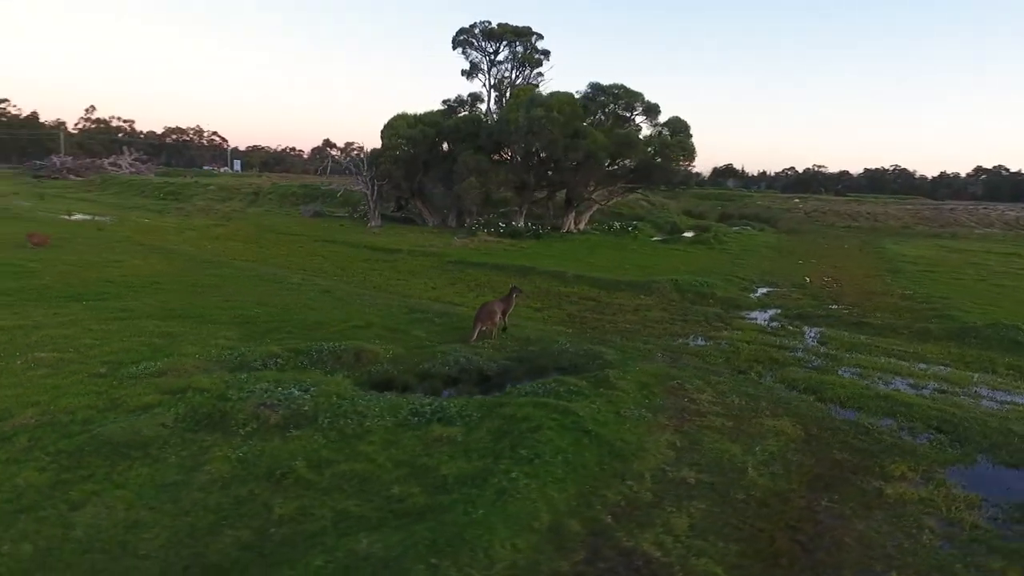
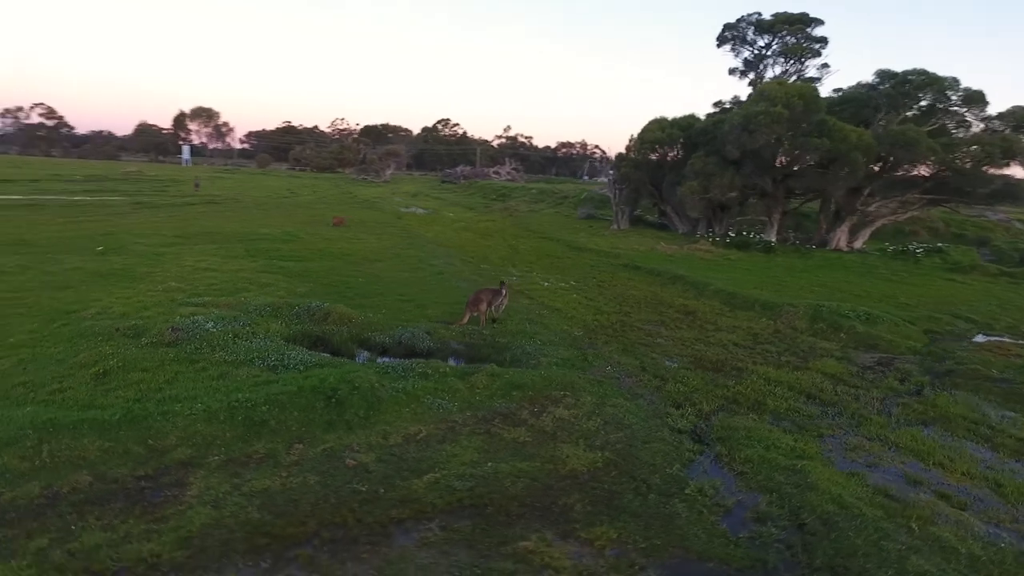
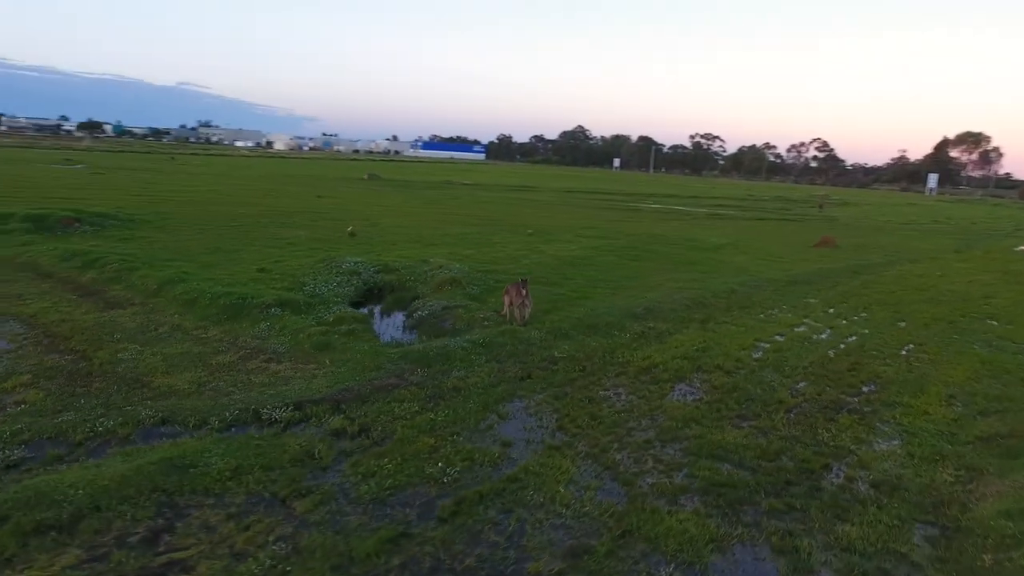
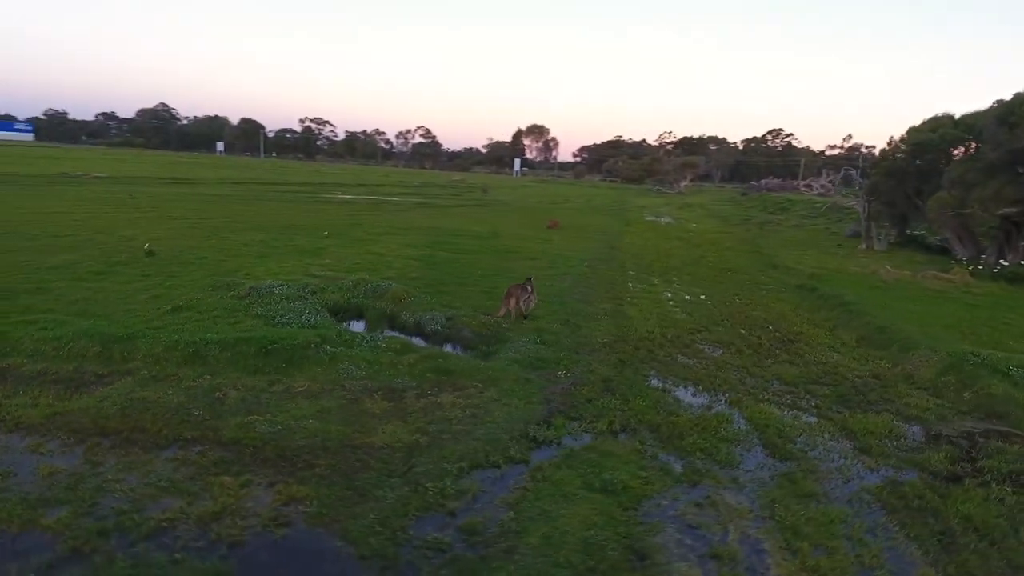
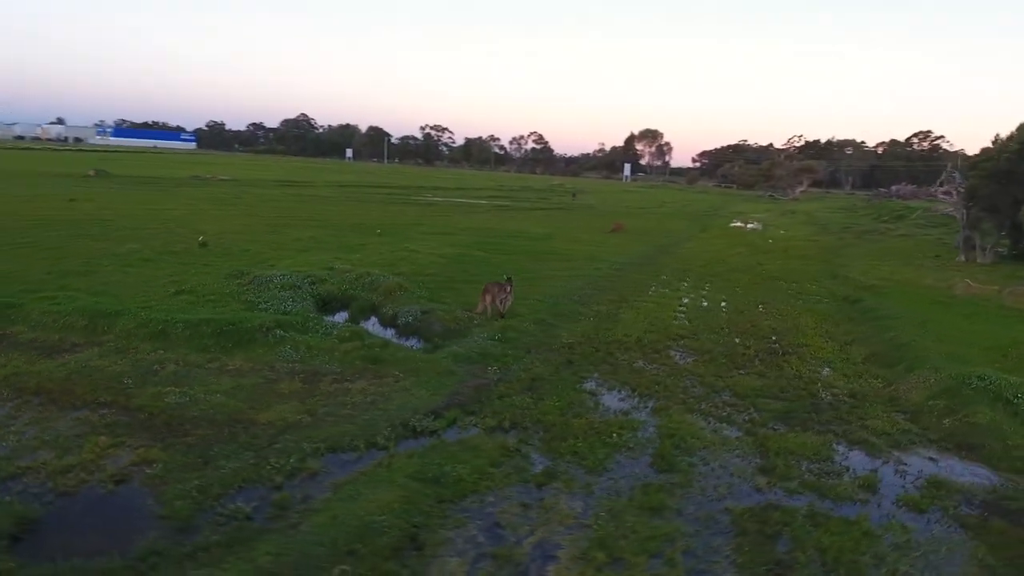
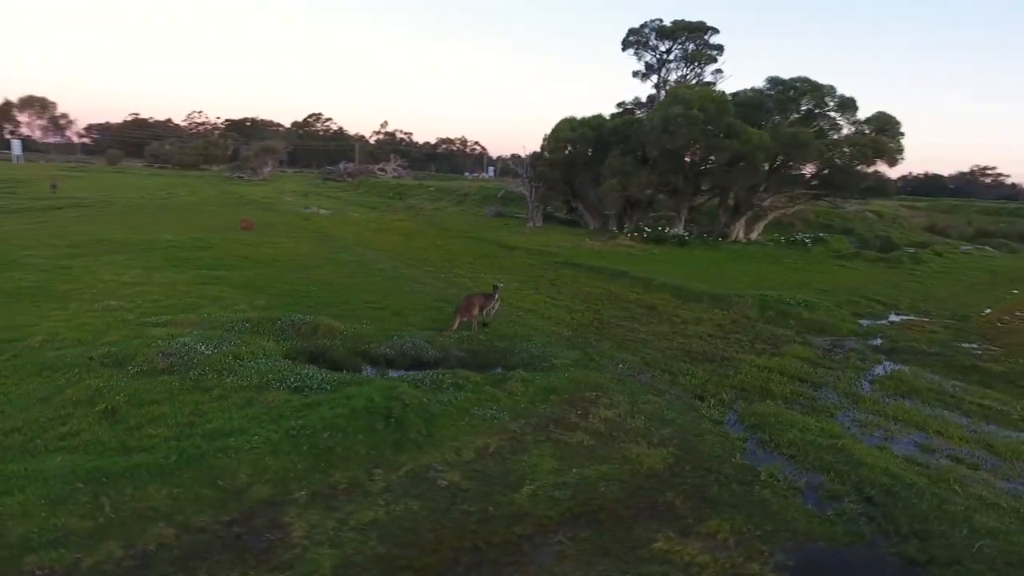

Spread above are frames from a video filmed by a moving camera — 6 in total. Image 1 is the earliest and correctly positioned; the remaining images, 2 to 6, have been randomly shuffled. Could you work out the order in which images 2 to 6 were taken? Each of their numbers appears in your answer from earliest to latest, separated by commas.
6, 2, 4, 5, 3
